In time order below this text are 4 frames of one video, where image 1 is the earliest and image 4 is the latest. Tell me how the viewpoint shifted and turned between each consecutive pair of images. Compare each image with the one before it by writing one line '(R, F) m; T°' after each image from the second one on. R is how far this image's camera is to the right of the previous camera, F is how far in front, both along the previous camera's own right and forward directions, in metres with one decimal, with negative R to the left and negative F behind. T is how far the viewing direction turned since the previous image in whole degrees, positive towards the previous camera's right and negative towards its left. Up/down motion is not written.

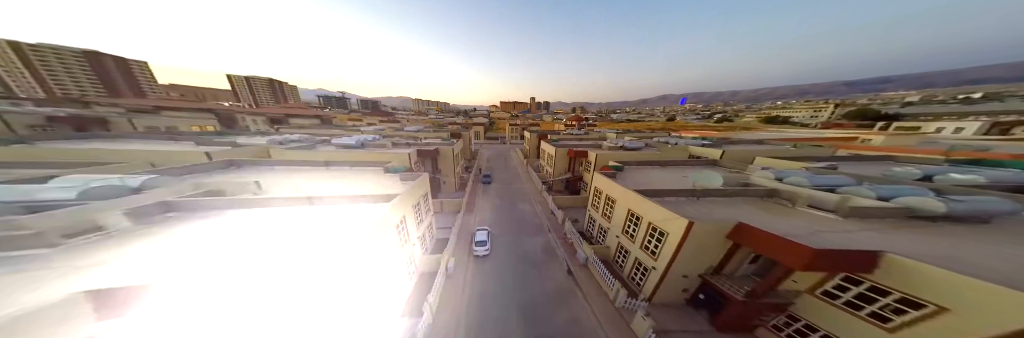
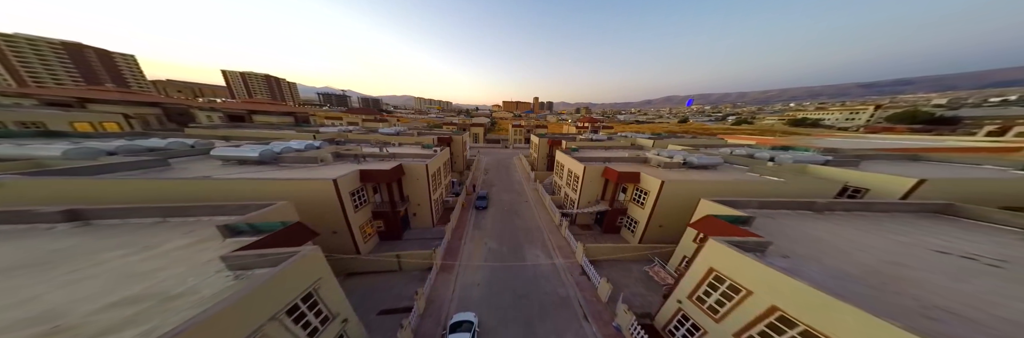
(-0.3, +9.1) m; -1°
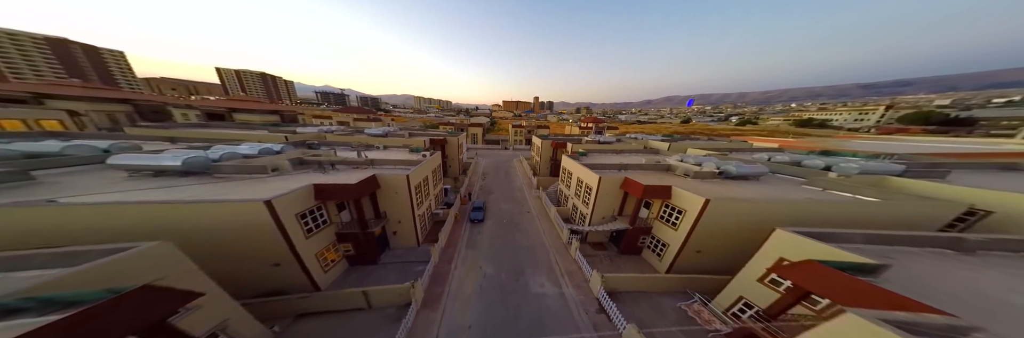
(-0.1, +3.1) m; 0°
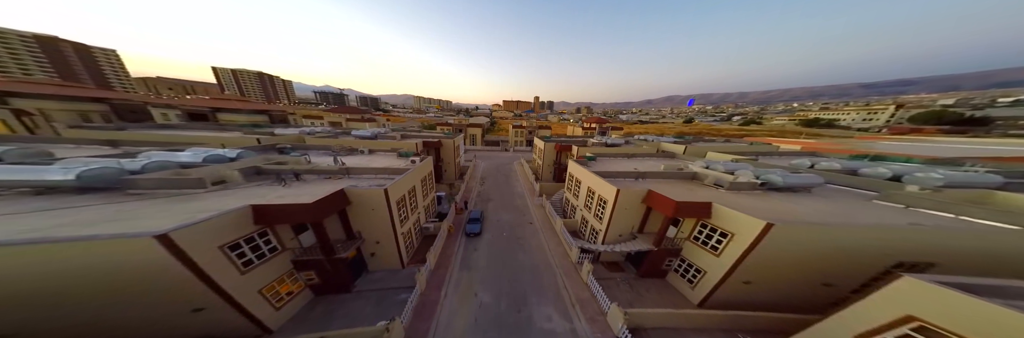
(-0.1, +2.4) m; 0°
